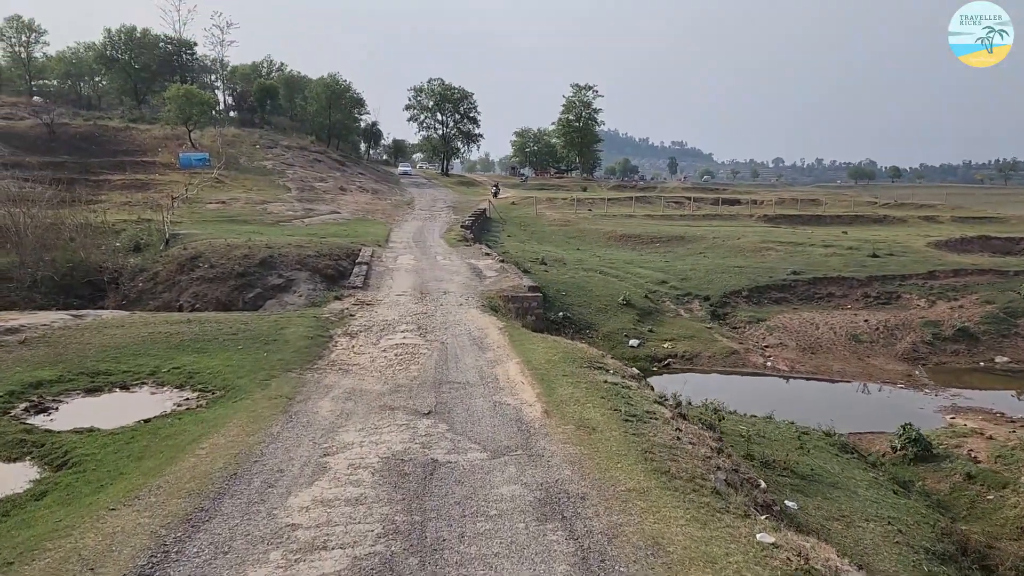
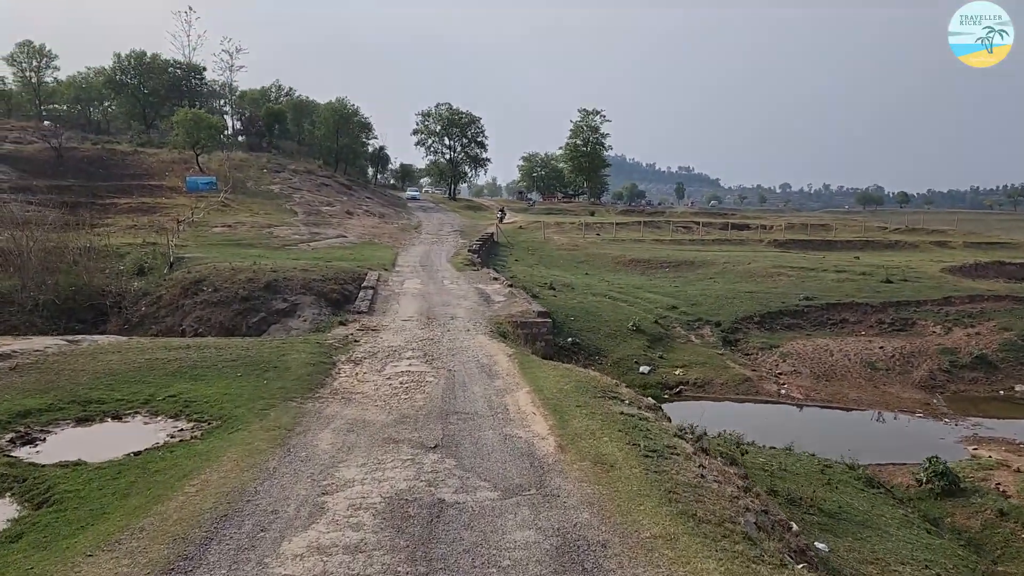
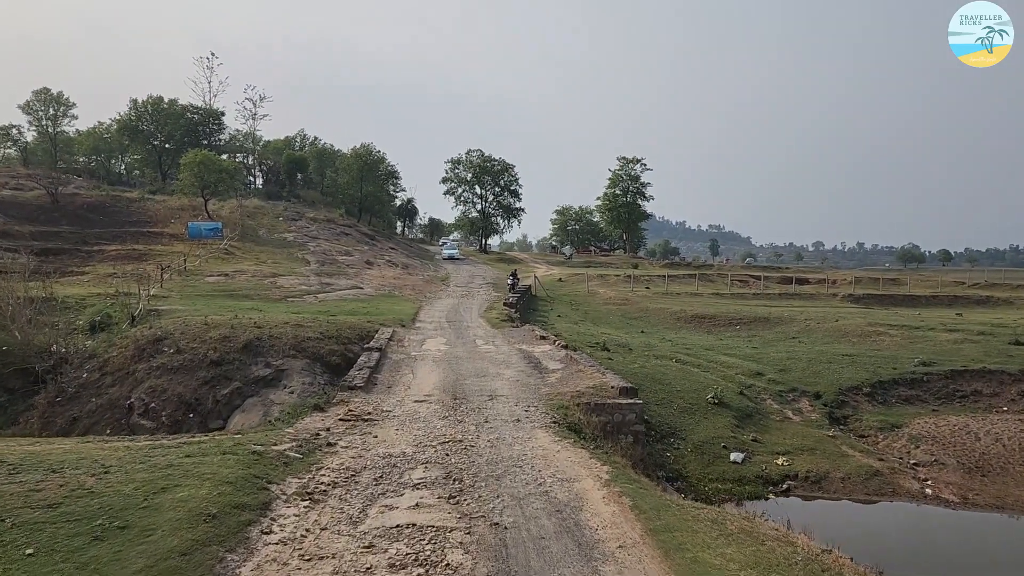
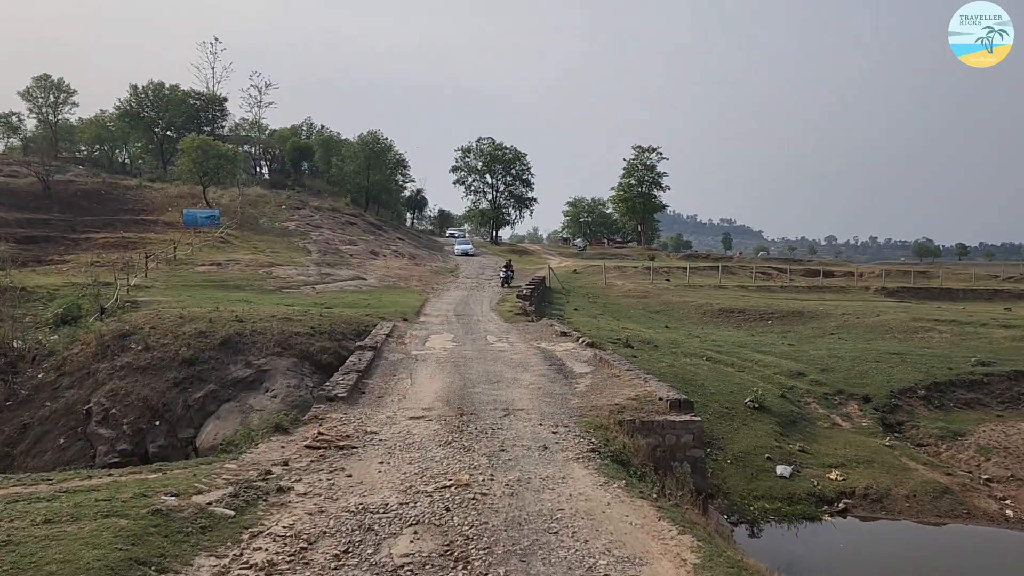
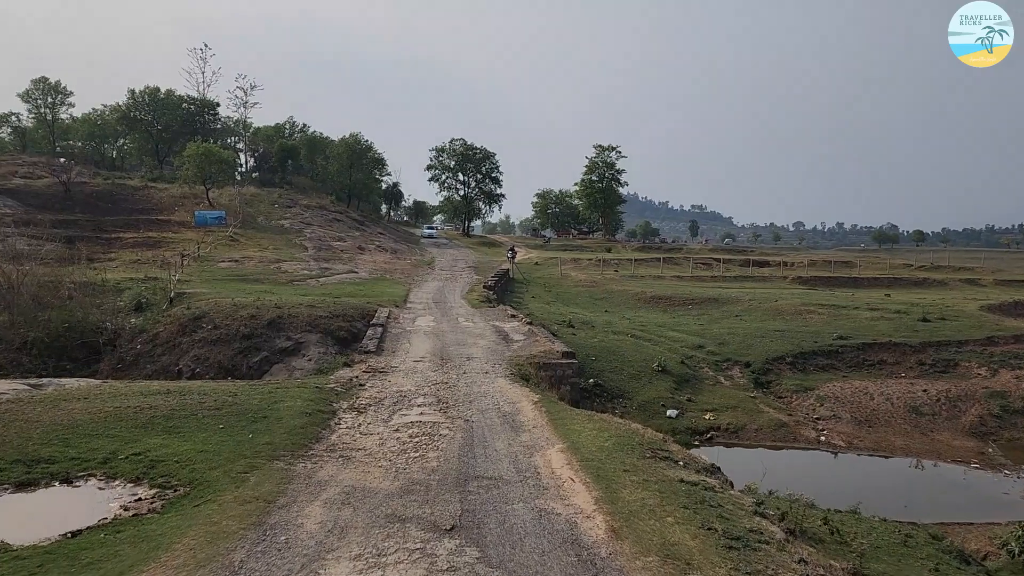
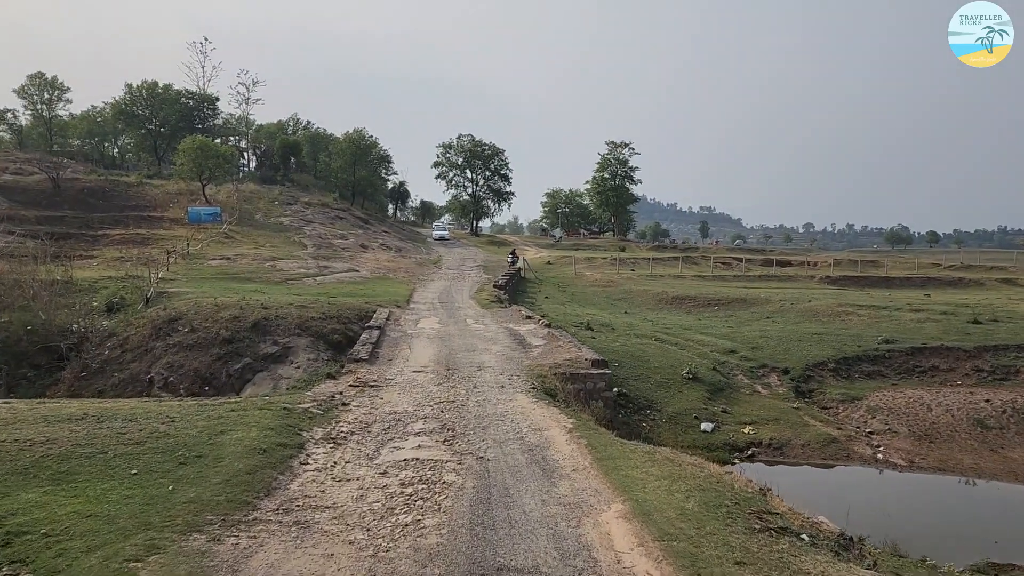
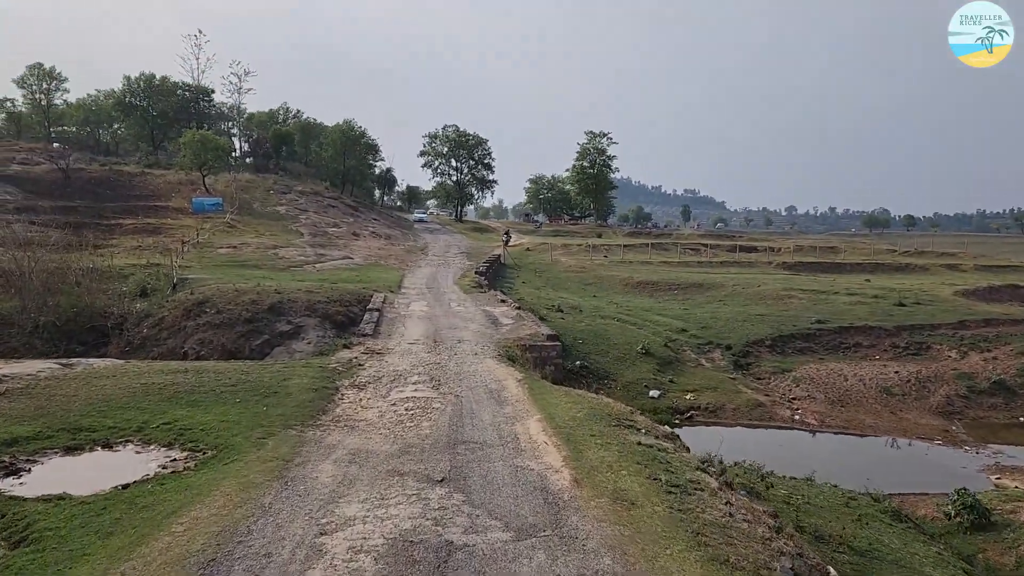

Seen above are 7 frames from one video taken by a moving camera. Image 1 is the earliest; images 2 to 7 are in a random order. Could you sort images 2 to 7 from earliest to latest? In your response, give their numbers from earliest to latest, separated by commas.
2, 7, 5, 6, 3, 4
